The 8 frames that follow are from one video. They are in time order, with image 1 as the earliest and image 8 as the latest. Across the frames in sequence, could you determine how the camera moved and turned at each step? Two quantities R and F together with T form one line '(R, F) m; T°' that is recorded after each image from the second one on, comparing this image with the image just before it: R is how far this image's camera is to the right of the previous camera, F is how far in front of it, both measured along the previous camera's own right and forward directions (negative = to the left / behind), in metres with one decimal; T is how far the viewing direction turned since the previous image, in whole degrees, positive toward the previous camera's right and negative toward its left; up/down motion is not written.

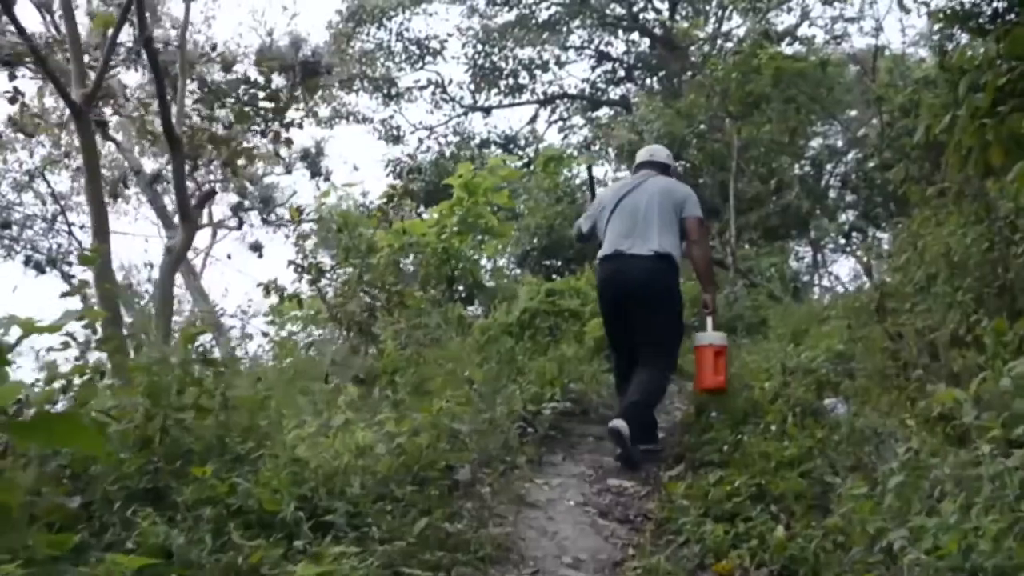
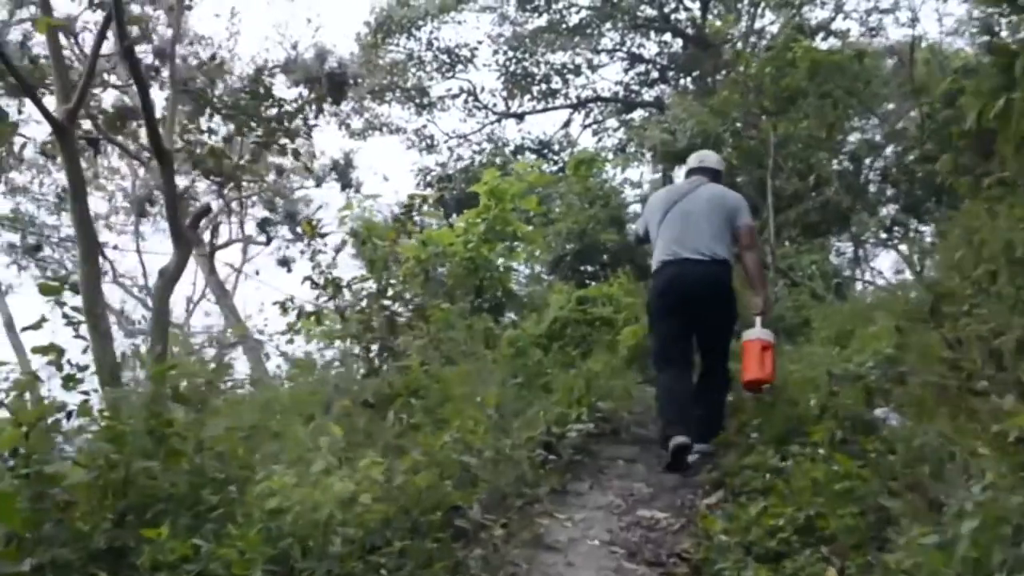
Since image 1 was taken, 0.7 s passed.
(+0.1, +0.5) m; -2°
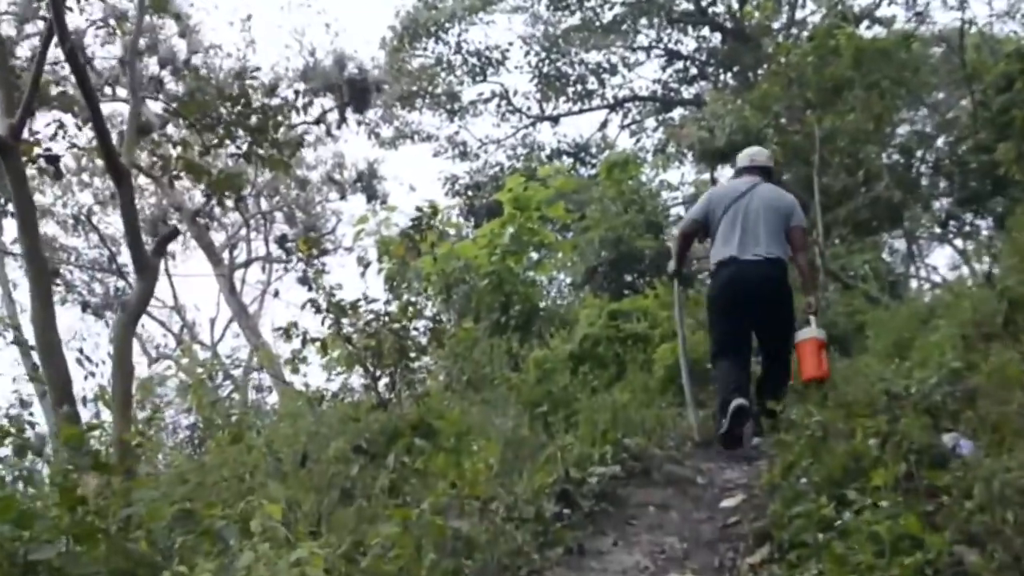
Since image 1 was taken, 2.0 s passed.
(+0.2, +0.8) m; -2°
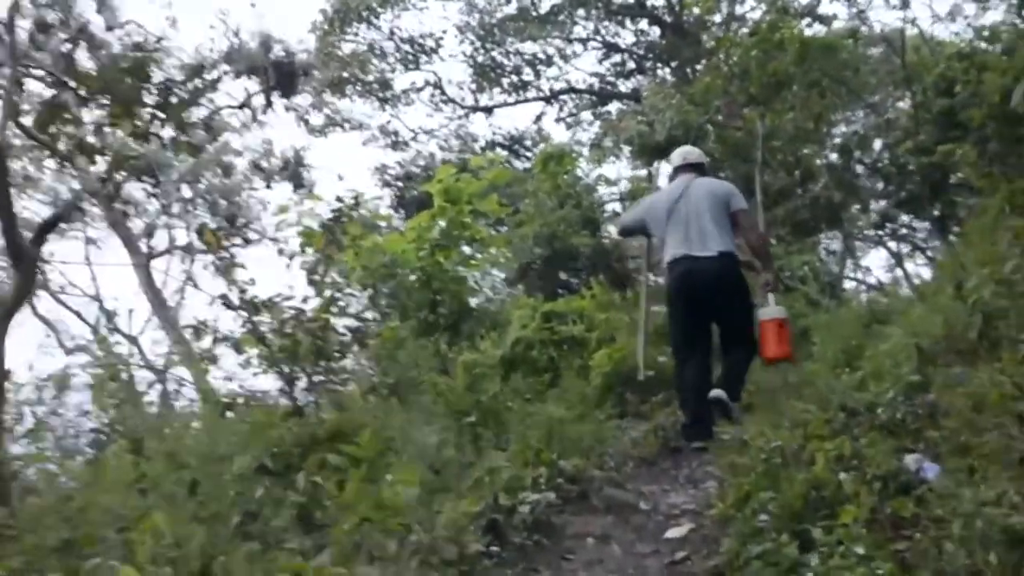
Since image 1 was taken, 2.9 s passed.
(0.0, +0.6) m; +3°
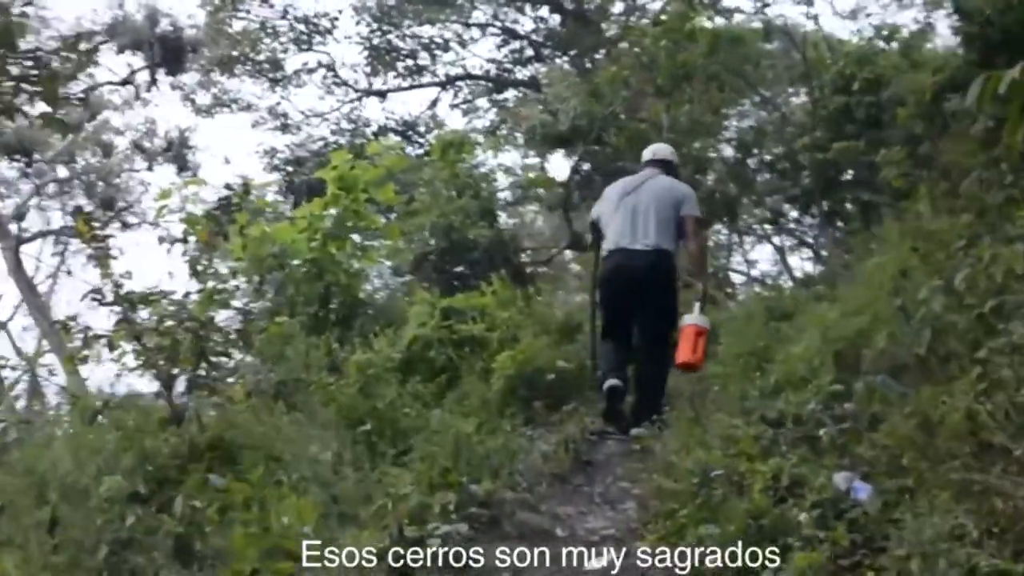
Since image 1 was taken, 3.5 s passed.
(-0.1, +0.5) m; +5°
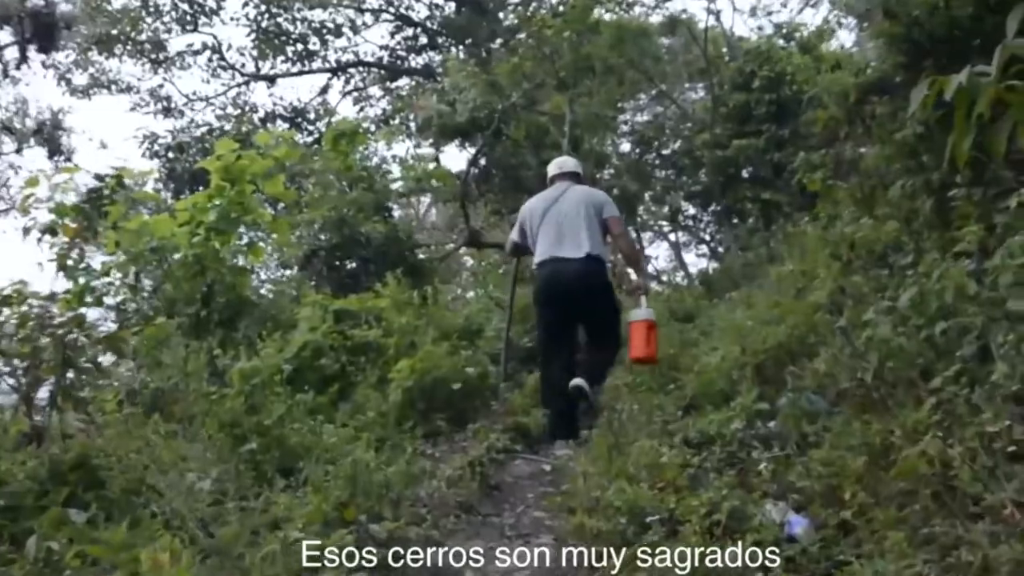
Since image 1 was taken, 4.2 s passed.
(-0.1, +0.6) m; +5°
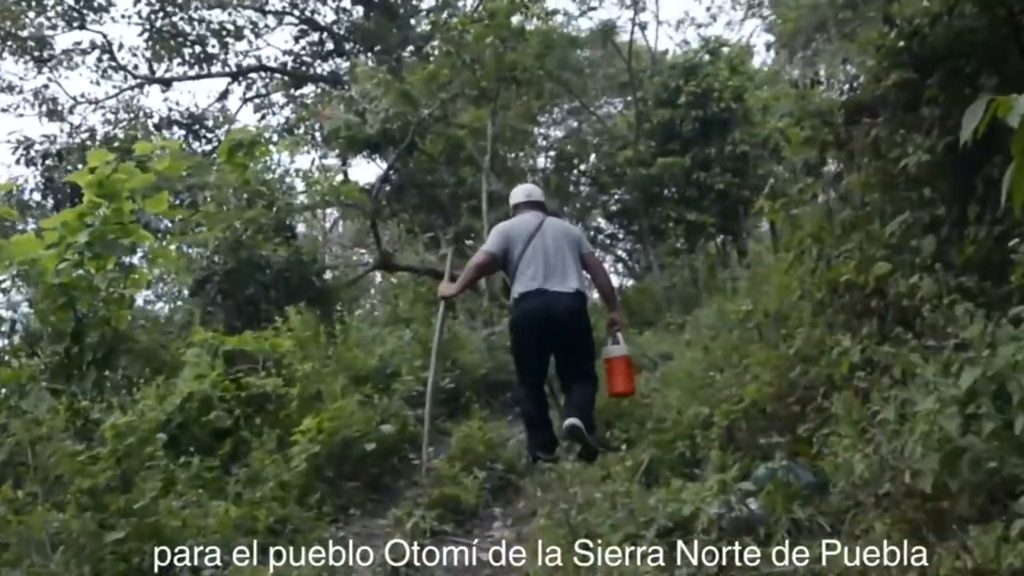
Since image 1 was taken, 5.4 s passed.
(-0.1, +1.1) m; +4°
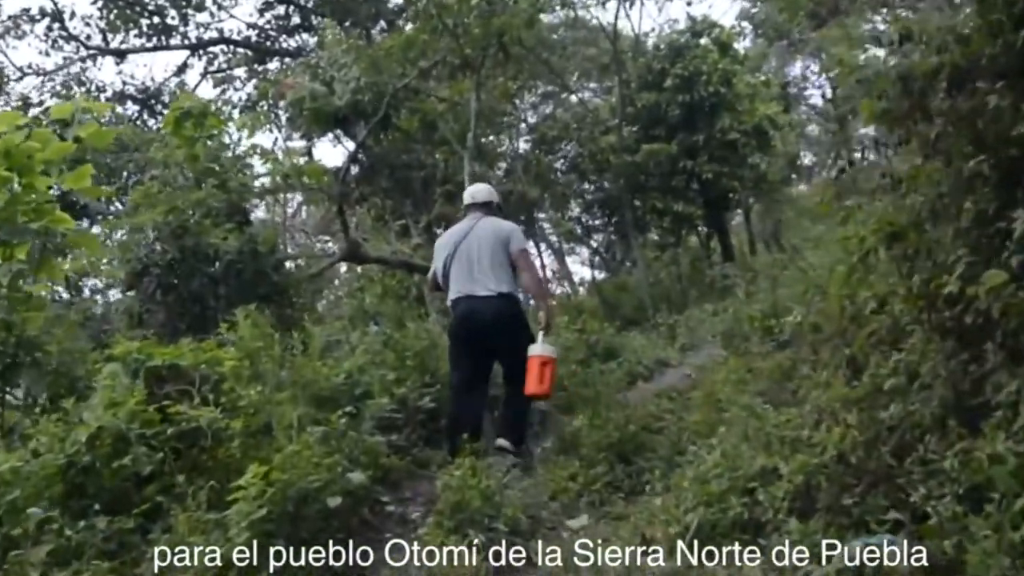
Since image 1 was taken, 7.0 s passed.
(-0.2, +1.5) m; +1°
